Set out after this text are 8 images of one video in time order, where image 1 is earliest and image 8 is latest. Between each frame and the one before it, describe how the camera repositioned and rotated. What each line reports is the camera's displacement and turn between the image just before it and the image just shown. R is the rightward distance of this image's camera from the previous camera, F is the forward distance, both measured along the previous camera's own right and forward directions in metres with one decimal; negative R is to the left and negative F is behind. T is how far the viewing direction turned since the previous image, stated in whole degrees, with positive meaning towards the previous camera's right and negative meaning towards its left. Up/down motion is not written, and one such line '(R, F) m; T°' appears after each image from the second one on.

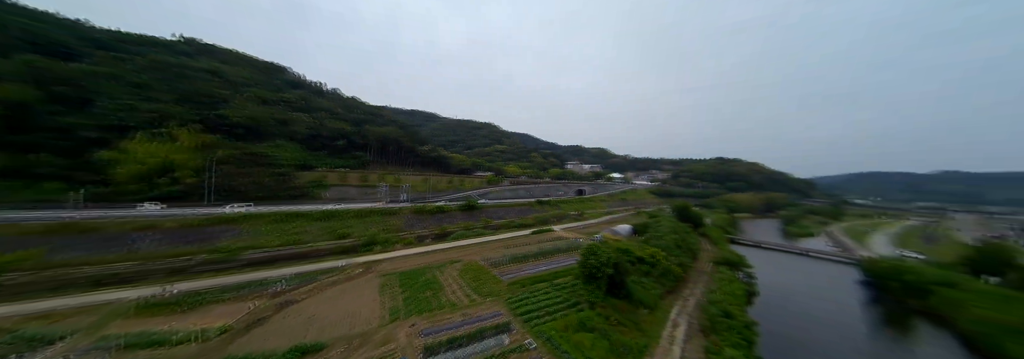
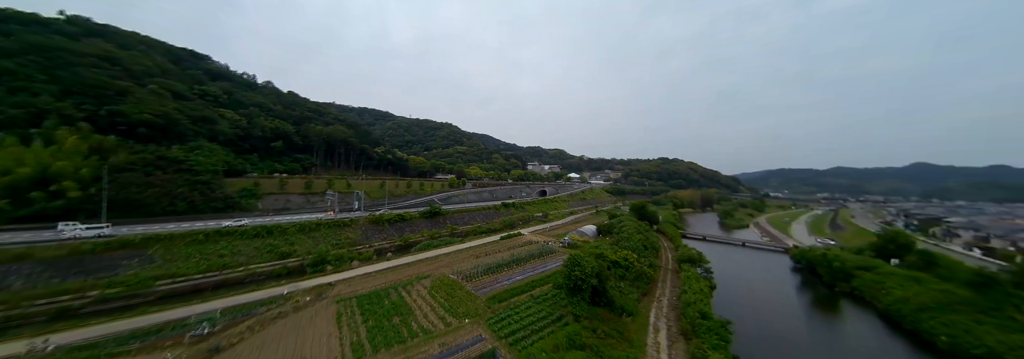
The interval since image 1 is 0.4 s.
(-0.5, +0.6) m; +9°
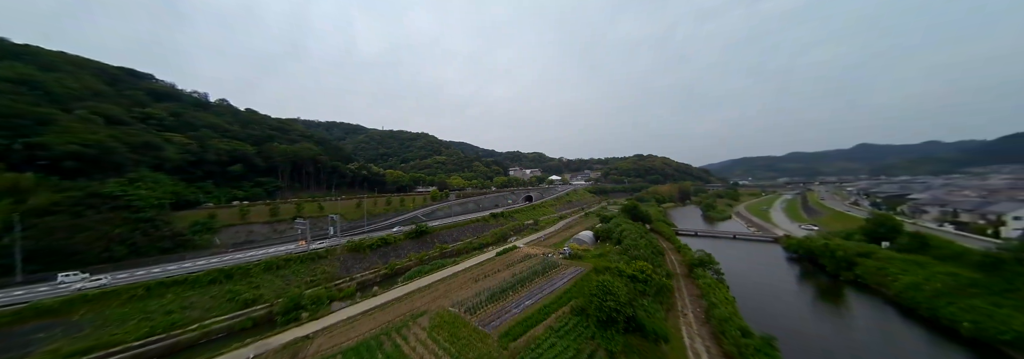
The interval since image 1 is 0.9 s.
(-0.7, +1.0) m; +4°
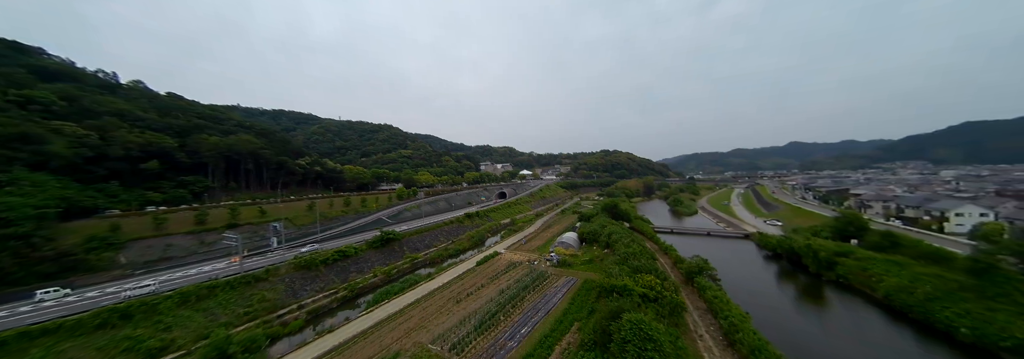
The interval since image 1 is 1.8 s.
(-0.7, +1.7) m; +7°
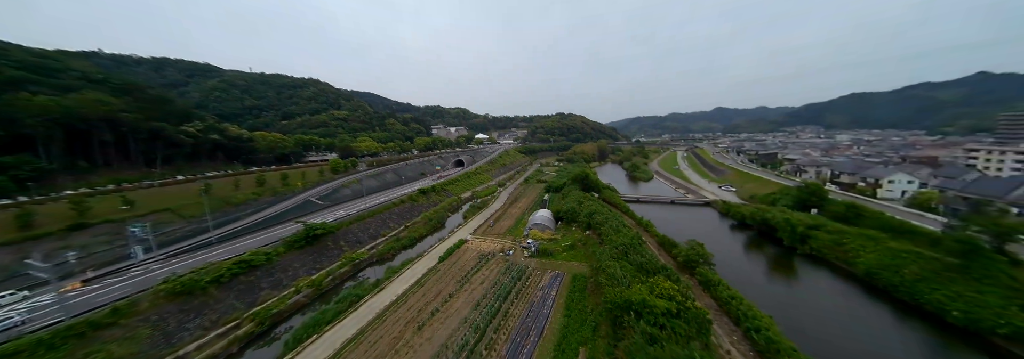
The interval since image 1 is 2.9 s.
(-0.7, +3.0) m; +11°
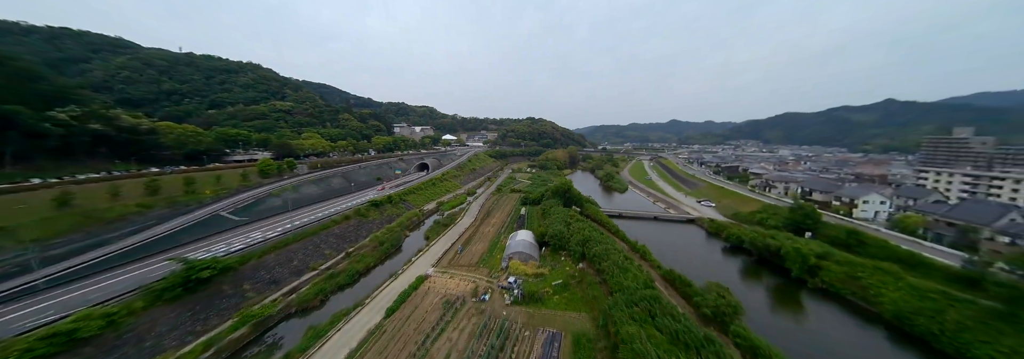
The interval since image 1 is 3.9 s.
(-0.4, +2.8) m; +8°
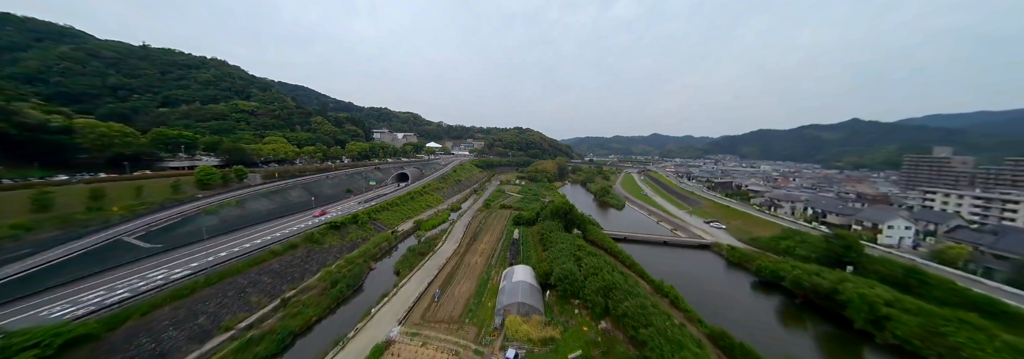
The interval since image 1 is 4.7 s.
(-0.5, +2.8) m; +3°
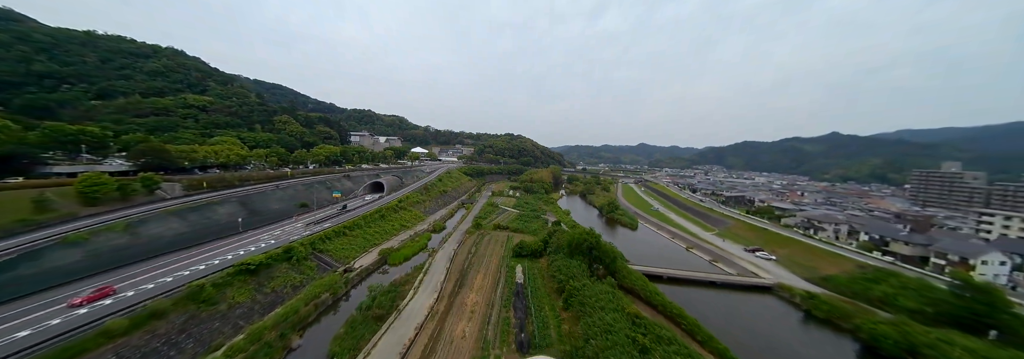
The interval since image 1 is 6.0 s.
(-0.7, +4.4) m; +3°
